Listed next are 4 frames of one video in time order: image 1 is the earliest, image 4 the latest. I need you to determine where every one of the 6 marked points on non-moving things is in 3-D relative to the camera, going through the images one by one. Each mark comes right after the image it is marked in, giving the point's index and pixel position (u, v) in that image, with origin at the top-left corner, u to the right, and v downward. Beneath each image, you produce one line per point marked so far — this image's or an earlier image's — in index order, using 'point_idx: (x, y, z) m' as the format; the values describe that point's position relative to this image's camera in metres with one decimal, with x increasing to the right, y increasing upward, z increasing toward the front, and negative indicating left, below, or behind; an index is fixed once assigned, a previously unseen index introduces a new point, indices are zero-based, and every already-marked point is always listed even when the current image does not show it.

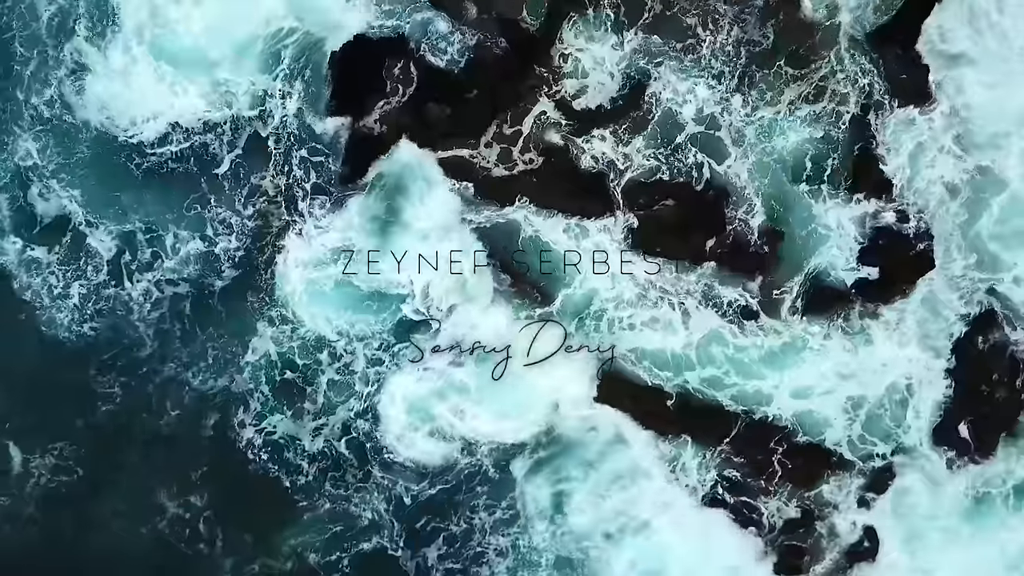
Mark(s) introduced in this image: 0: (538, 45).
0: (+0.4, +4.7, +14.0) m
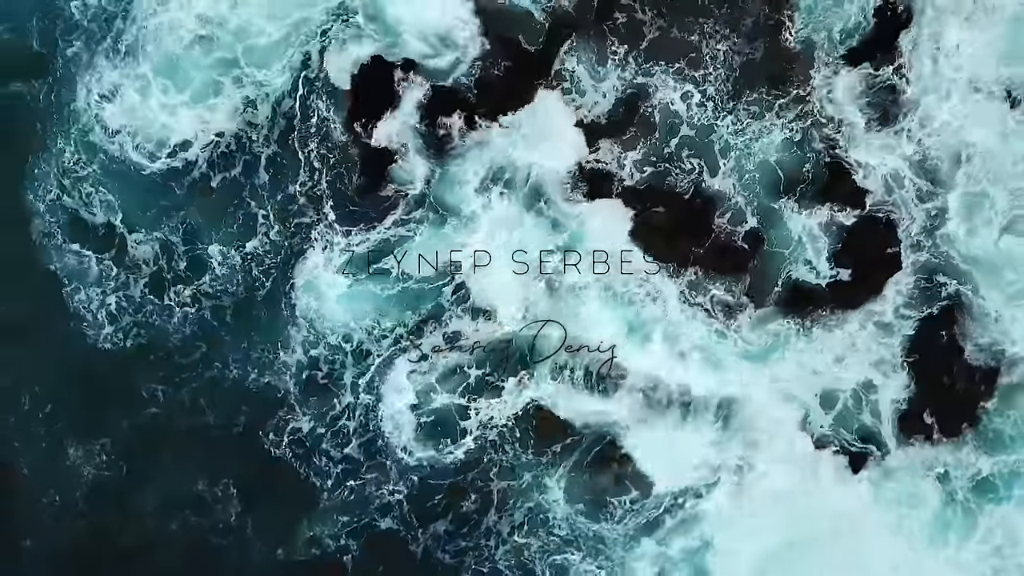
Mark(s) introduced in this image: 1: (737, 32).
0: (+0.5, +4.7, +15.0) m
1: (+4.6, +5.2, +14.5) m
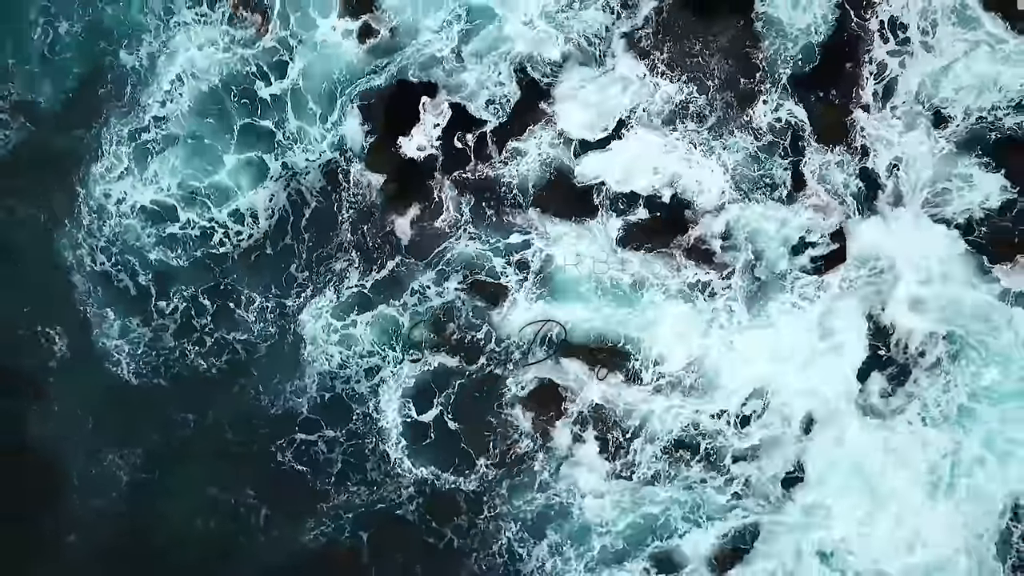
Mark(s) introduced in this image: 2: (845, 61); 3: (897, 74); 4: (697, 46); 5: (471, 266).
0: (+0.7, +4.8, +17.3) m
1: (+4.8, +5.3, +16.8) m
2: (+7.8, +5.2, +16.8) m
3: (+8.8, +5.0, +16.6) m
4: (+4.1, +5.6, +16.8) m
5: (-0.8, +0.5, +17.5) m
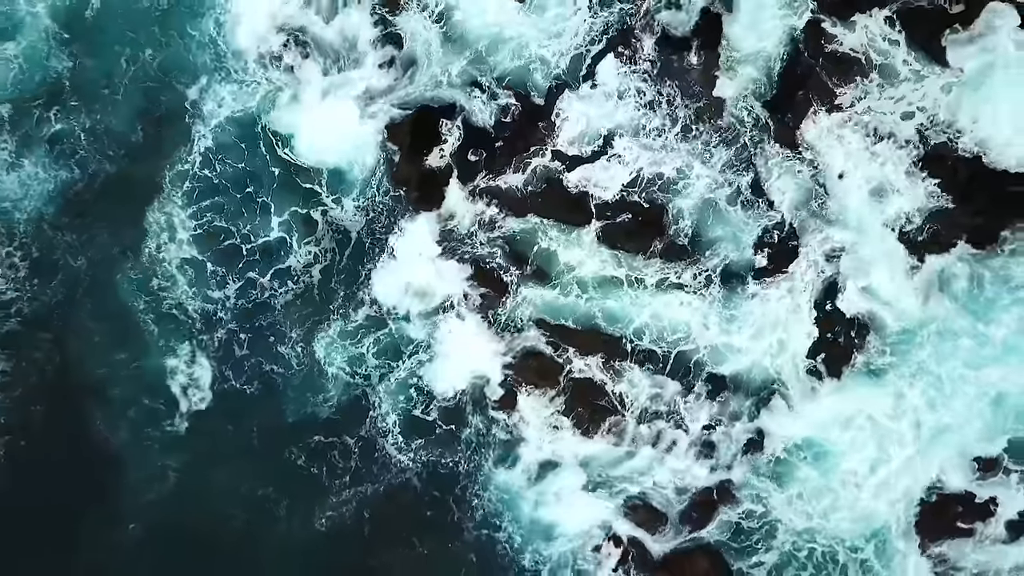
0: (+0.8, +4.9, +19.9) m
1: (+4.9, +5.4, +19.3) m
2: (+7.9, +5.3, +19.3) m
3: (+9.0, +5.1, +19.1) m
4: (+4.2, +5.7, +19.4) m
5: (-0.7, +0.6, +20.0) m
